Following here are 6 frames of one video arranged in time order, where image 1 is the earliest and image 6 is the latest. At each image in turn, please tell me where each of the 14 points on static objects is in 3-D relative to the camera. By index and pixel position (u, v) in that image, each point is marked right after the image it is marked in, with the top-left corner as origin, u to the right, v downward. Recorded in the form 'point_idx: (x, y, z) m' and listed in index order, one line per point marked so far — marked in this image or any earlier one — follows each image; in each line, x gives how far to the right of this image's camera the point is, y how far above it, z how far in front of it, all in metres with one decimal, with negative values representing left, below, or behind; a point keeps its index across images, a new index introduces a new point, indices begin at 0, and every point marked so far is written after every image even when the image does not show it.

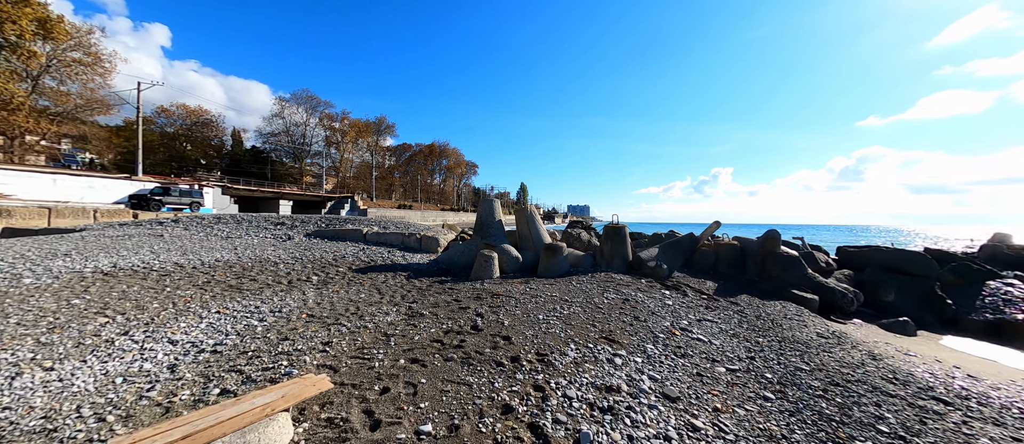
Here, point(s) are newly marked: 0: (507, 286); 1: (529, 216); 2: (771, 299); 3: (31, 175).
0: (-0.1, -1.3, +6.5) m
1: (+0.5, +0.2, +9.4) m
2: (+5.8, -1.7, +7.4) m
3: (-28.6, +2.9, +19.5) m
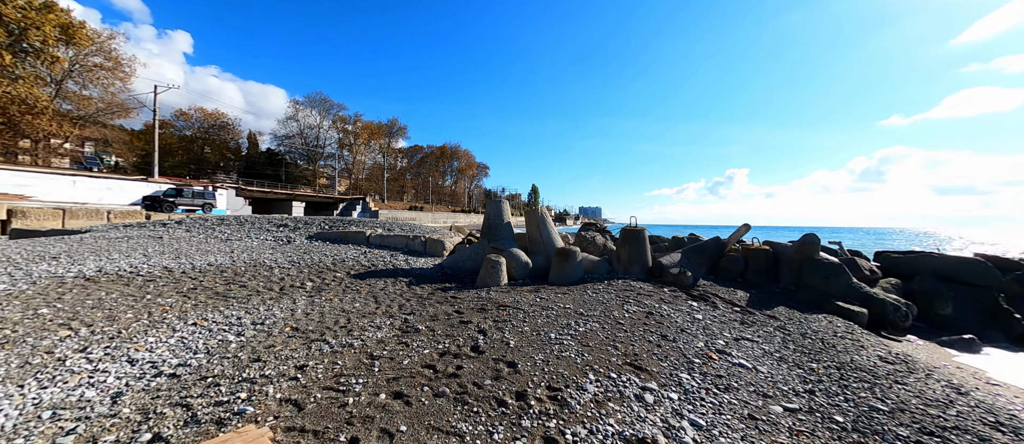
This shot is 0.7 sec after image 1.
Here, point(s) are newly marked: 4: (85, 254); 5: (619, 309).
0: (+0.1, -1.3, +5.9) m
1: (+0.7, +0.1, +8.8) m
2: (+5.9, -1.8, +6.6) m
3: (-28.0, +2.9, +19.9) m
4: (-8.9, -0.7, +6.9) m
5: (+1.7, -1.4, +5.2) m
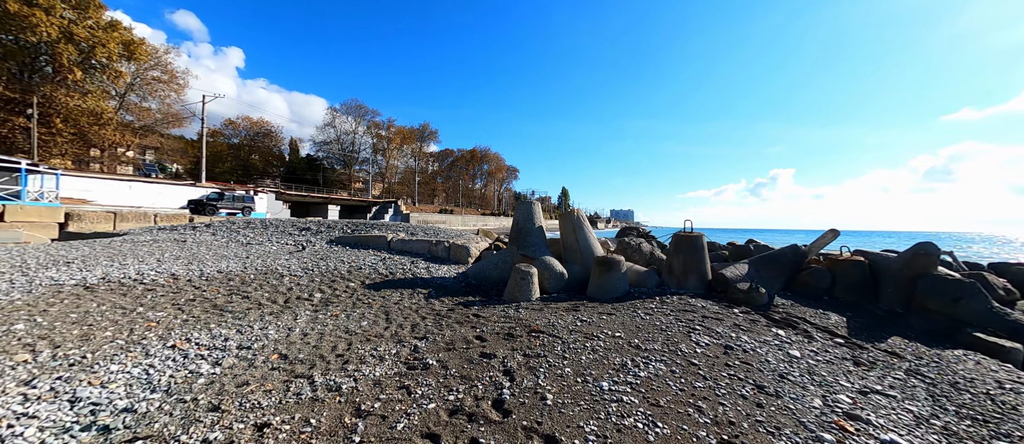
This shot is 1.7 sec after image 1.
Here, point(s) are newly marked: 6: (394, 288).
0: (+0.6, -1.4, +4.9) m
1: (+1.5, 0.0, +7.7) m
2: (+6.5, -1.9, +5.0) m
3: (-26.1, +2.7, +21.4) m
4: (-8.3, -0.8, +6.6) m
5: (+2.1, -1.4, +4.0) m
6: (-2.3, -1.3, +6.4) m
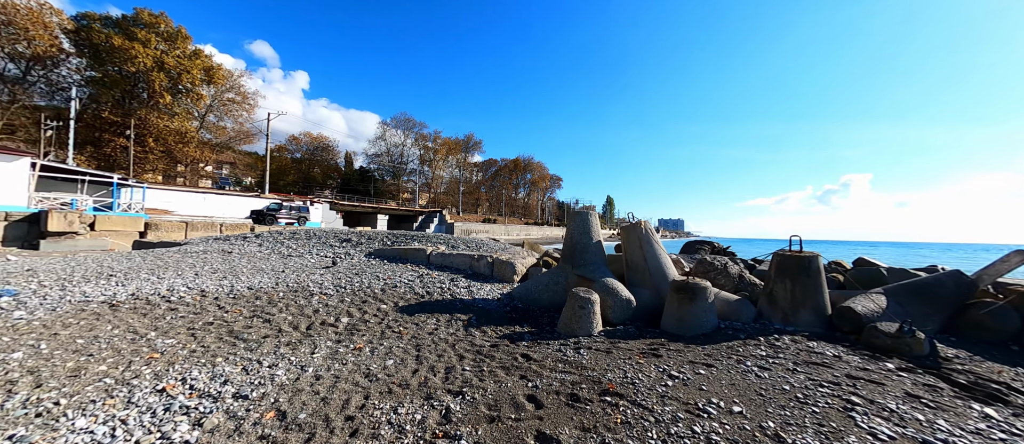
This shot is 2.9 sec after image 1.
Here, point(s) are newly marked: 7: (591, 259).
0: (+1.2, -1.6, +3.7) m
1: (+2.5, -0.3, +6.3) m
2: (+7.1, -2.1, +3.0) m
3: (-23.1, +2.1, +23.5) m
4: (-7.3, -1.0, +6.5) m
5: (+2.7, -1.6, +2.6) m
6: (-1.4, -1.5, +5.5) m
7: (+1.5, -0.7, +6.4) m
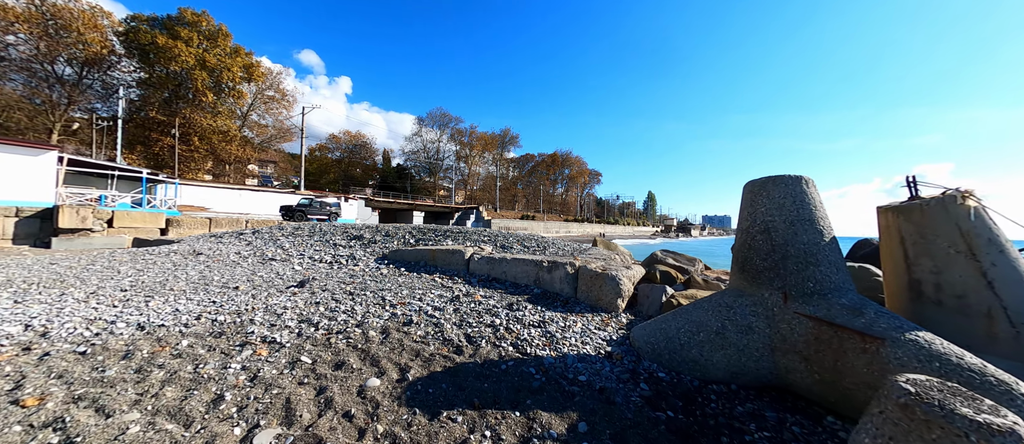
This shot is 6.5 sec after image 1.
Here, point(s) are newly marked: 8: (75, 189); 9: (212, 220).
0: (+2.1, -1.4, +0.2) m
1: (+3.7, 0.0, +2.7) m
2: (+7.9, -1.9, -1.1) m
3: (-19.9, +2.3, +22.6) m
4: (-6.0, -0.8, +4.0) m
5: (+3.4, -1.4, -1.1) m
6: (-0.3, -1.3, +2.3) m
7: (+2.7, -0.5, +2.8) m
8: (-22.1, +1.7, +16.7) m
9: (-14.9, +0.1, +16.3) m
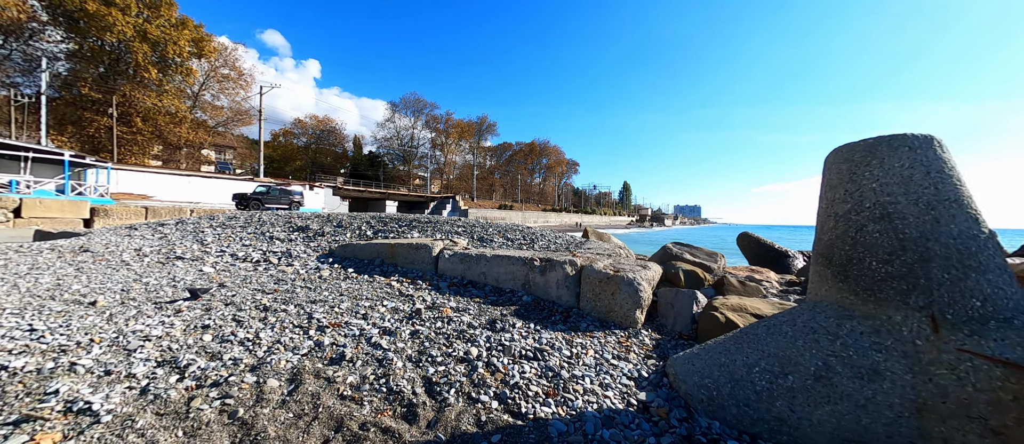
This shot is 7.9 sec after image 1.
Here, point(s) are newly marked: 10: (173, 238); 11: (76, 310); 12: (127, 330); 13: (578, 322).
0: (+2.2, -1.3, -0.8) m
1: (+3.6, +0.1, +1.7) m
2: (+8.1, -1.8, -1.8) m
3: (-21.1, +2.8, +20.1) m
4: (-6.1, -0.7, +2.5) m
5: (+3.6, -1.4, -2.0) m
6: (-0.3, -1.2, +1.2) m
7: (+2.6, -0.4, +1.8) m
8: (-22.9, +2.1, +14.1) m
9: (-15.7, +0.5, +14.2) m
10: (-5.9, -0.3, +5.8) m
11: (-3.9, -0.8, +3.0) m
12: (-3.1, -0.8, +2.7) m
13: (+0.6, -1.0, +3.3) m
